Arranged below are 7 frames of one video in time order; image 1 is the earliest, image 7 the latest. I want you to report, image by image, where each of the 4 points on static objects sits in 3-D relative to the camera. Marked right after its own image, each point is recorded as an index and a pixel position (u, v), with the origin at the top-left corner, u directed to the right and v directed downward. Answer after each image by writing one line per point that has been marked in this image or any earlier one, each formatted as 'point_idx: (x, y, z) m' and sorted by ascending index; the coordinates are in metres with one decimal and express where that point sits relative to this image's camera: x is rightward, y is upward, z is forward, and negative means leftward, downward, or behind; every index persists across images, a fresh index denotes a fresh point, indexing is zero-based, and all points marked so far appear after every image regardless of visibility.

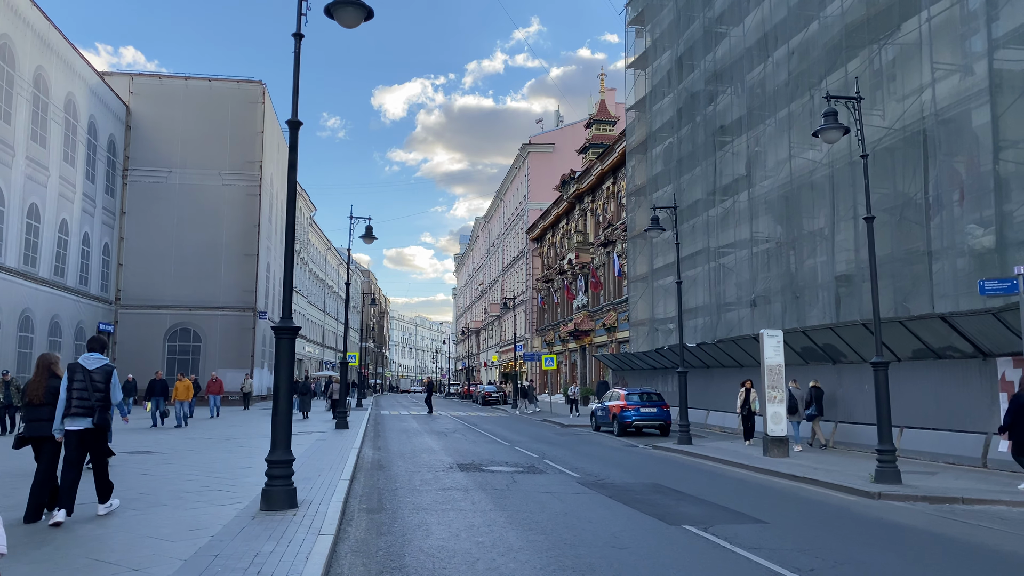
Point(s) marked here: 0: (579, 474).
0: (+1.1, -3.2, +14.0) m
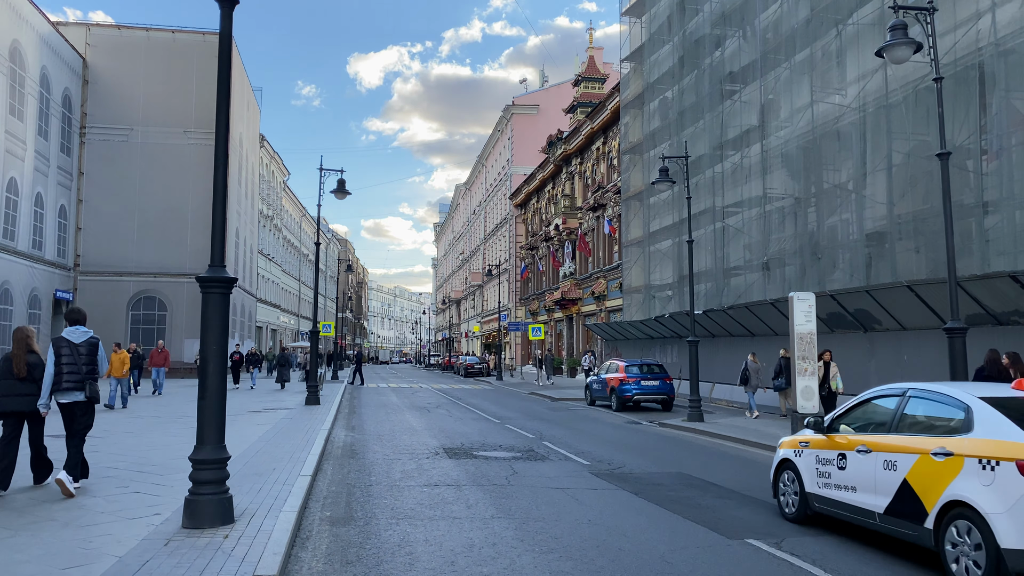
0: (+1.1, -2.5, +11.8) m
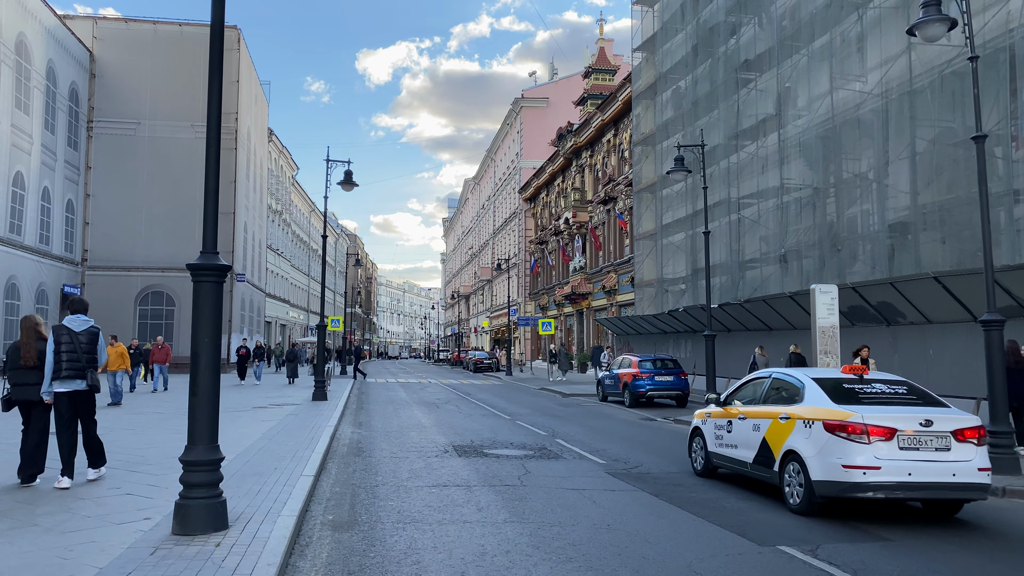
0: (+1.3, -2.4, +11.4) m
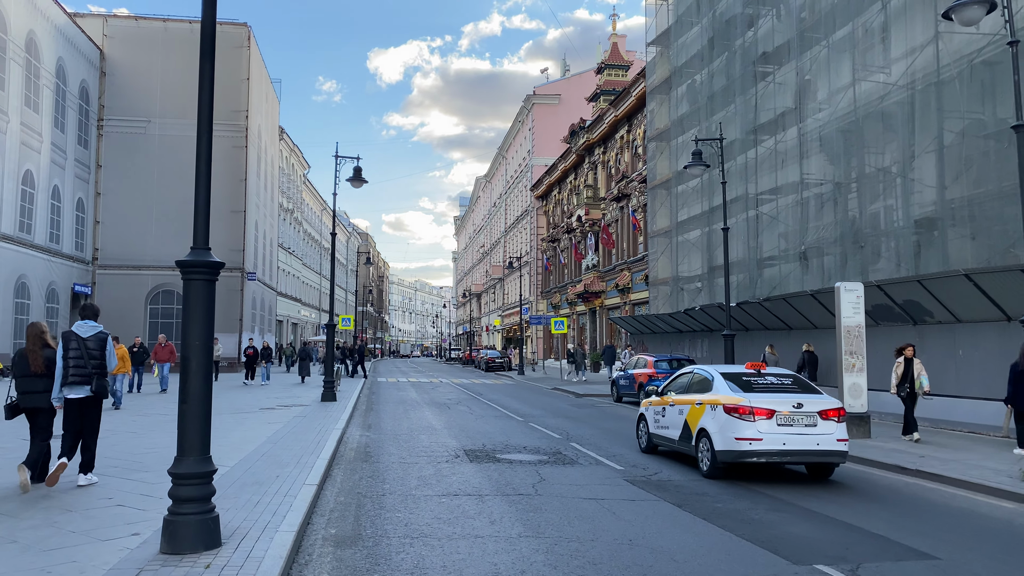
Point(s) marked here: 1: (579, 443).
0: (+1.5, -2.4, +10.9) m
1: (+1.1, -2.5, +13.5) m
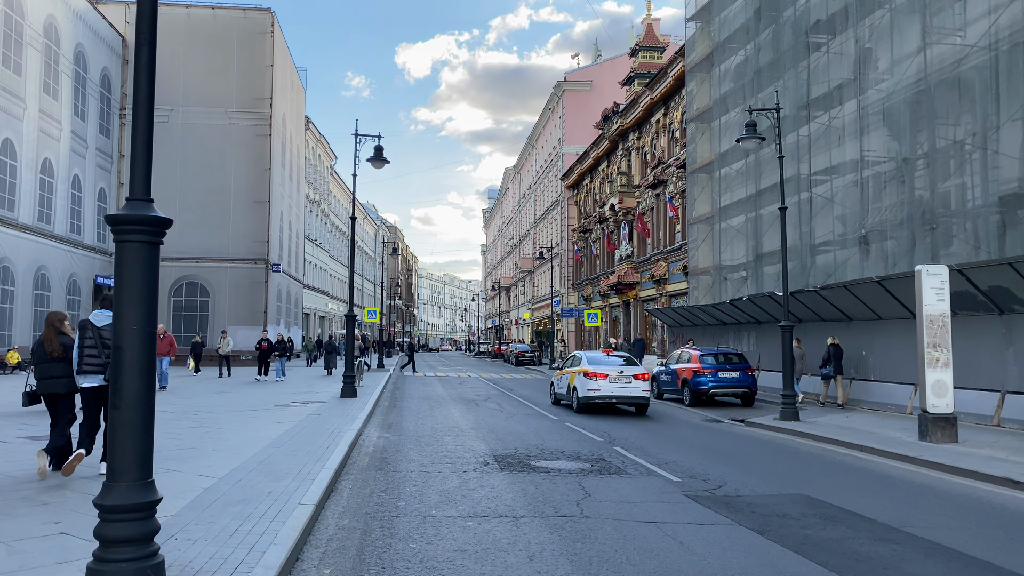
0: (+1.9, -2.1, +9.3) m
1: (+1.6, -2.3, +12.0) m
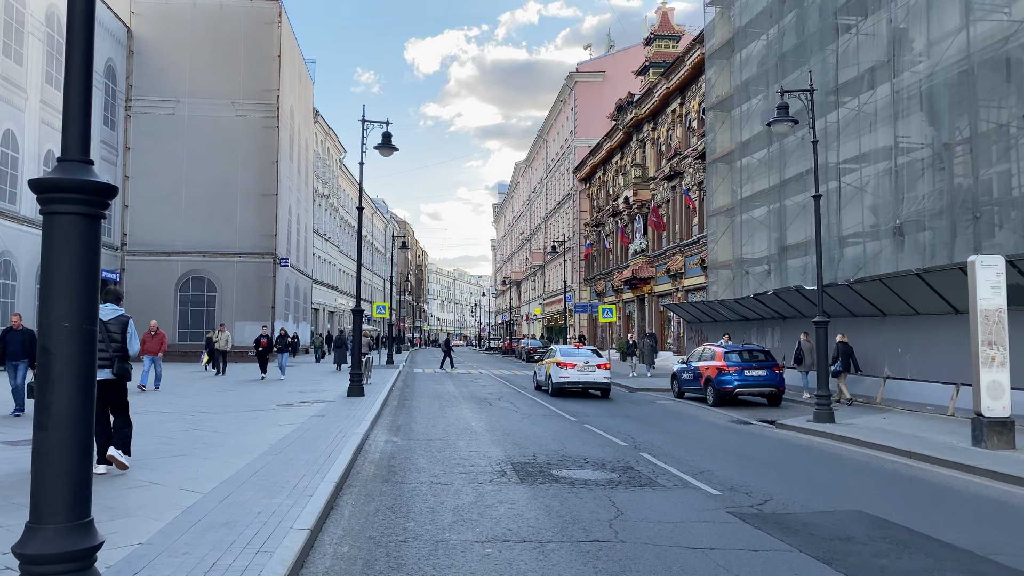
0: (+2.1, -2.1, +8.3) m
1: (+1.9, -2.2, +11.0) m
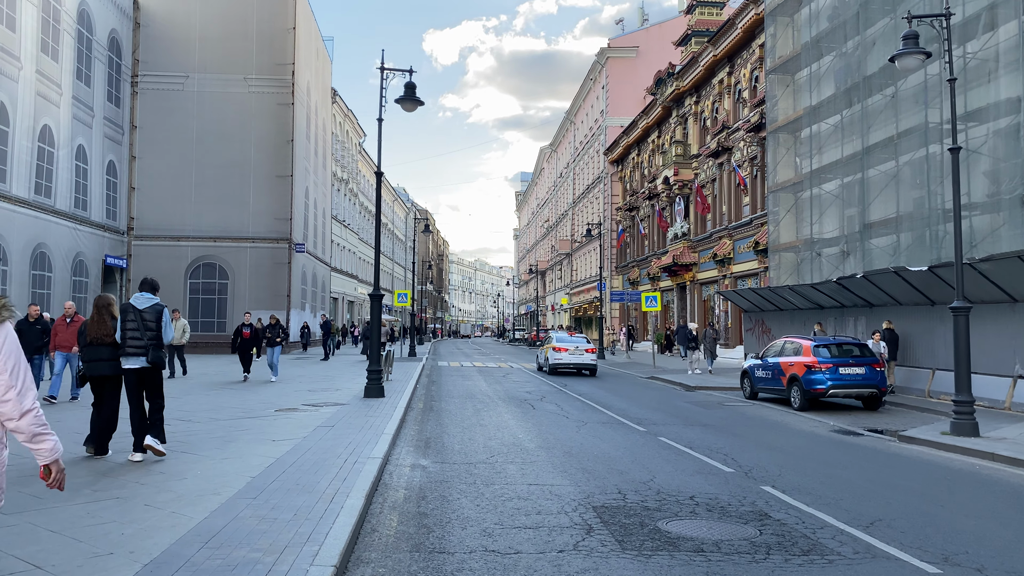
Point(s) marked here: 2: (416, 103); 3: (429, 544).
0: (+2.7, -1.8, +5.3) m
1: (+2.6, -1.9, +8.0) m
2: (-1.7, +3.4, +15.3) m
3: (-0.6, -1.7, +5.7) m
